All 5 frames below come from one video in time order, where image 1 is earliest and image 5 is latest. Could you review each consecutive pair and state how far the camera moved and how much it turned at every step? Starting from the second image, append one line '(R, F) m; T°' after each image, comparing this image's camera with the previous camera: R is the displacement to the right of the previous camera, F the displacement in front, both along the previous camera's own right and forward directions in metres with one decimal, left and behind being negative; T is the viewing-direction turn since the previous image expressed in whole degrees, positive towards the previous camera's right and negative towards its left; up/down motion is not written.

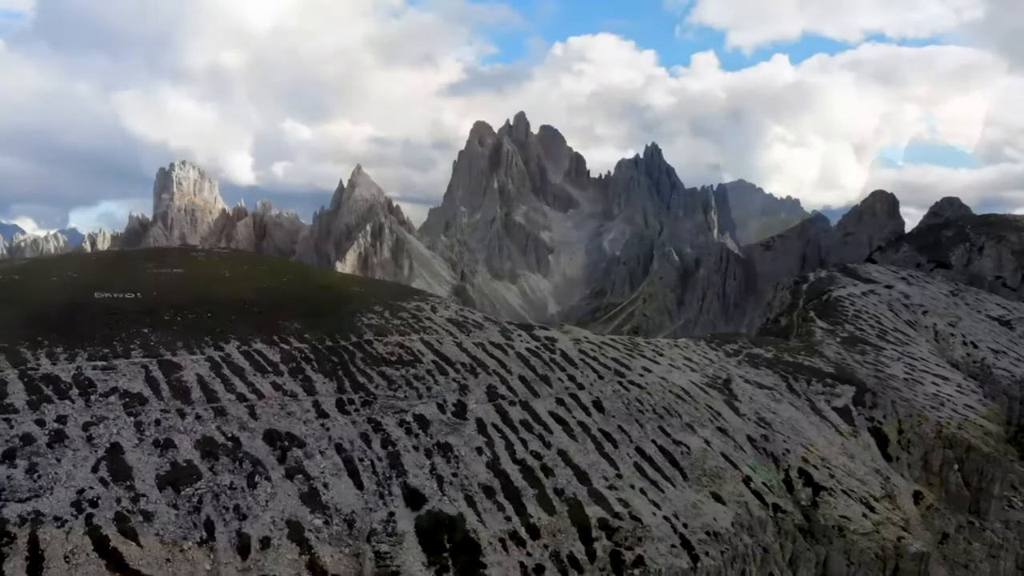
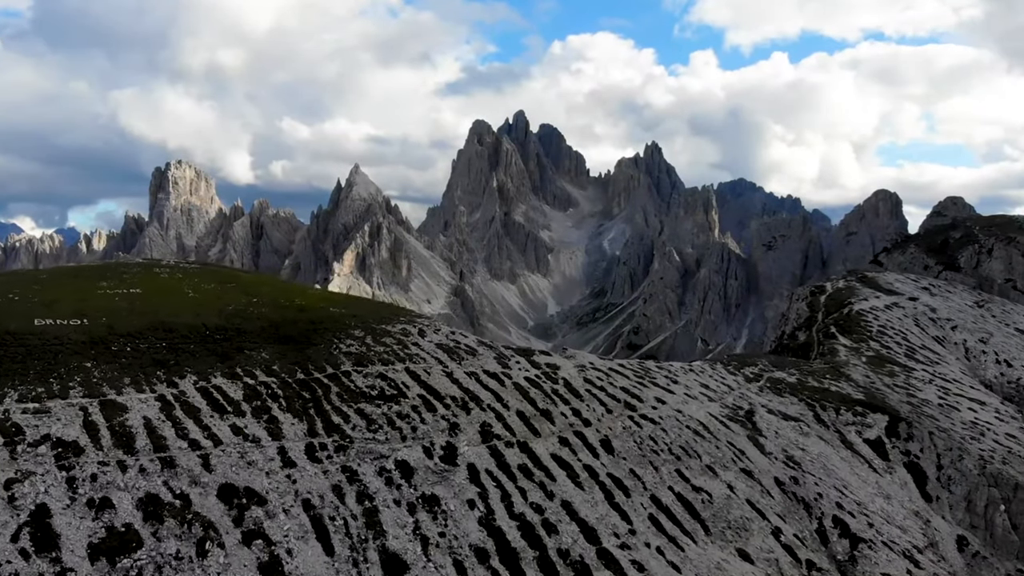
(+0.2, +7.2) m; 0°
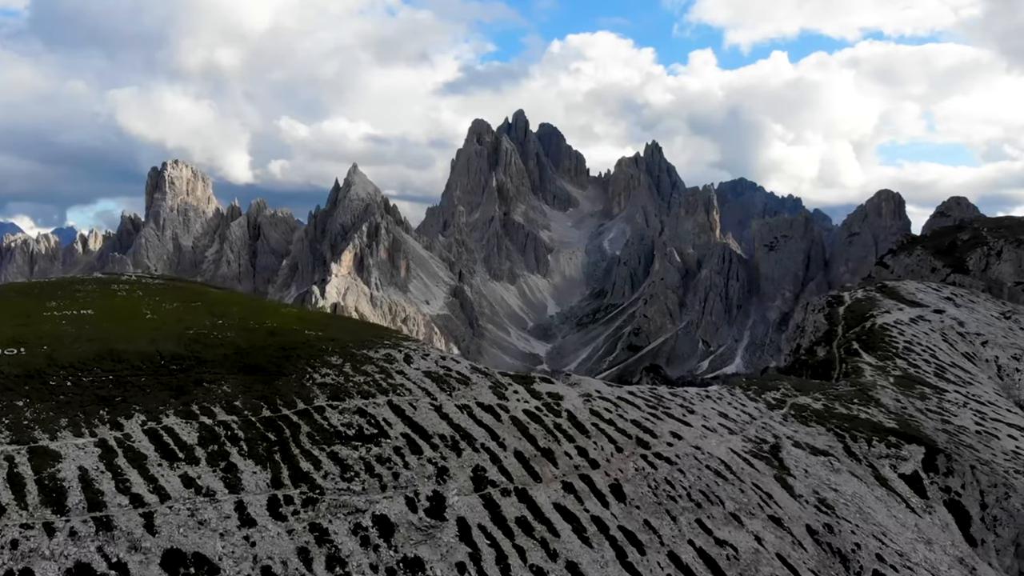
(+0.2, +6.6) m; 0°
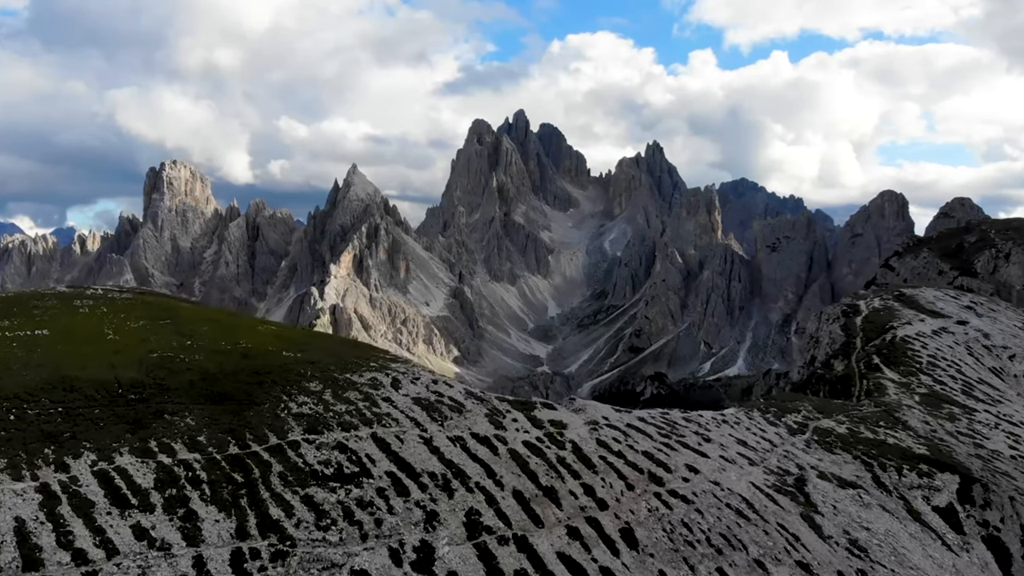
(+0.1, +5.0) m; 0°
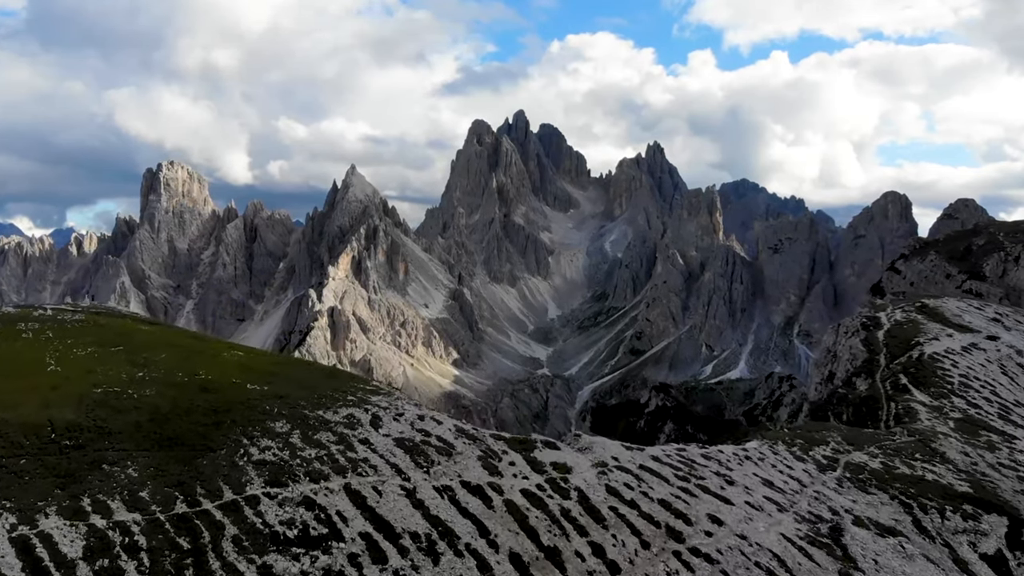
(+0.2, +6.0) m; 0°
